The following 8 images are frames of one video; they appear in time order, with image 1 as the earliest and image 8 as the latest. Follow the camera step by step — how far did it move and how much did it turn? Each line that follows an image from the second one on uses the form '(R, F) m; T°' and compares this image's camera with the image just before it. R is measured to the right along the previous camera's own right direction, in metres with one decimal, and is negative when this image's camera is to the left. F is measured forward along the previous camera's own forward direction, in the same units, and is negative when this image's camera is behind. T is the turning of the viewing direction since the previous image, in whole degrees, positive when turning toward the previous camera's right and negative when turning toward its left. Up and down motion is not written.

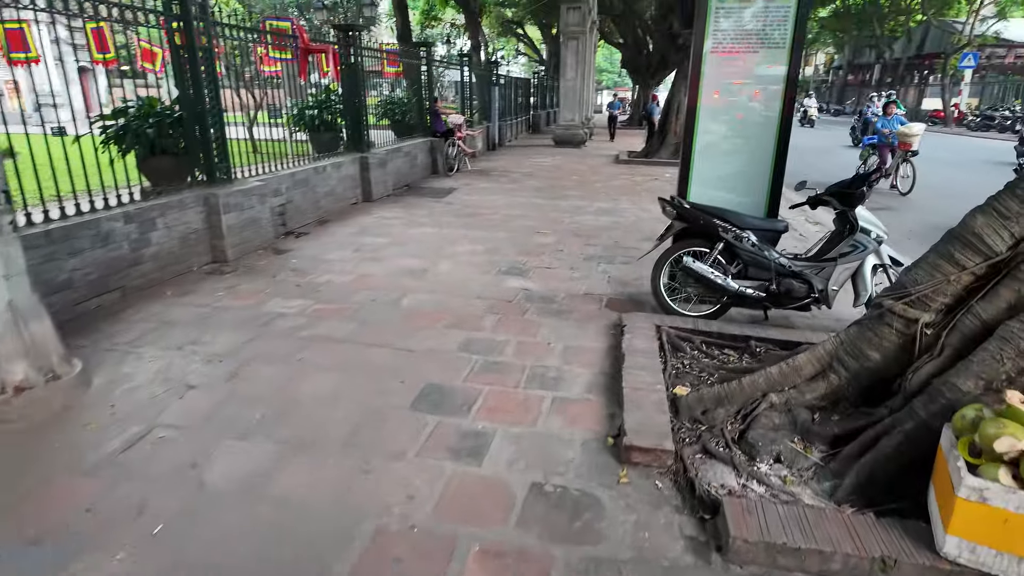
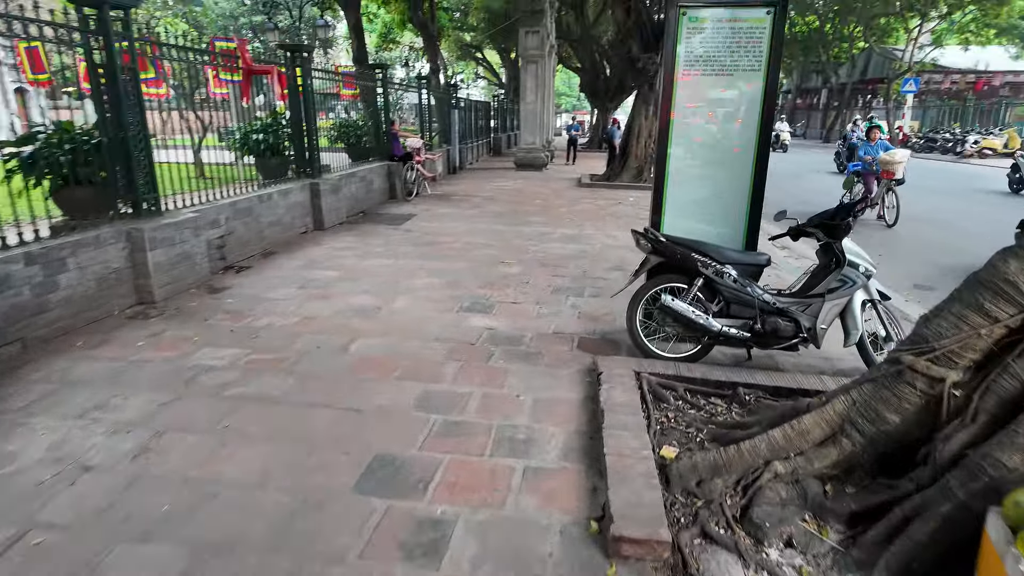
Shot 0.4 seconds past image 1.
(0.0, +0.4) m; +4°
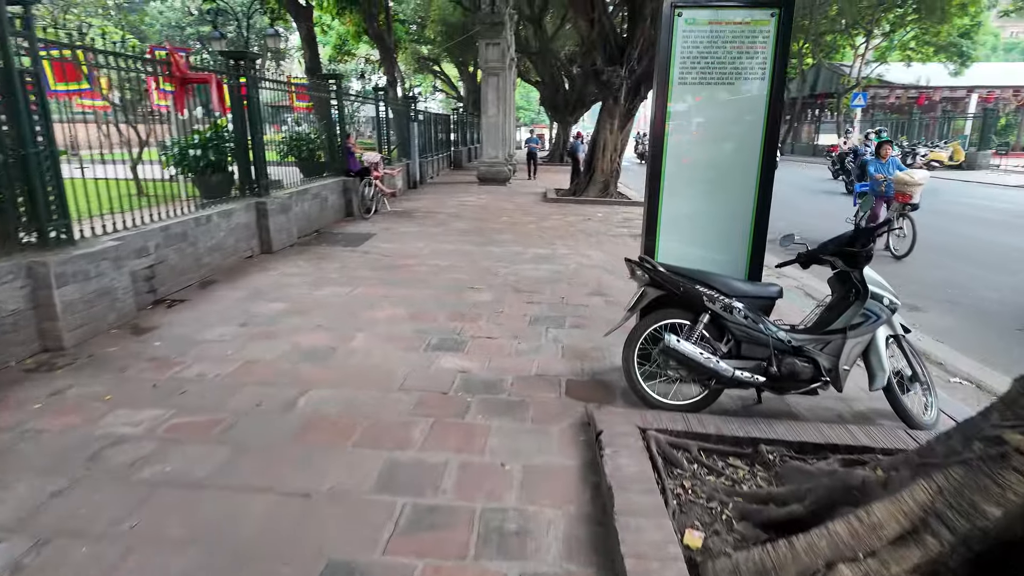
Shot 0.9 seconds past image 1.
(-0.1, +0.5) m; +4°
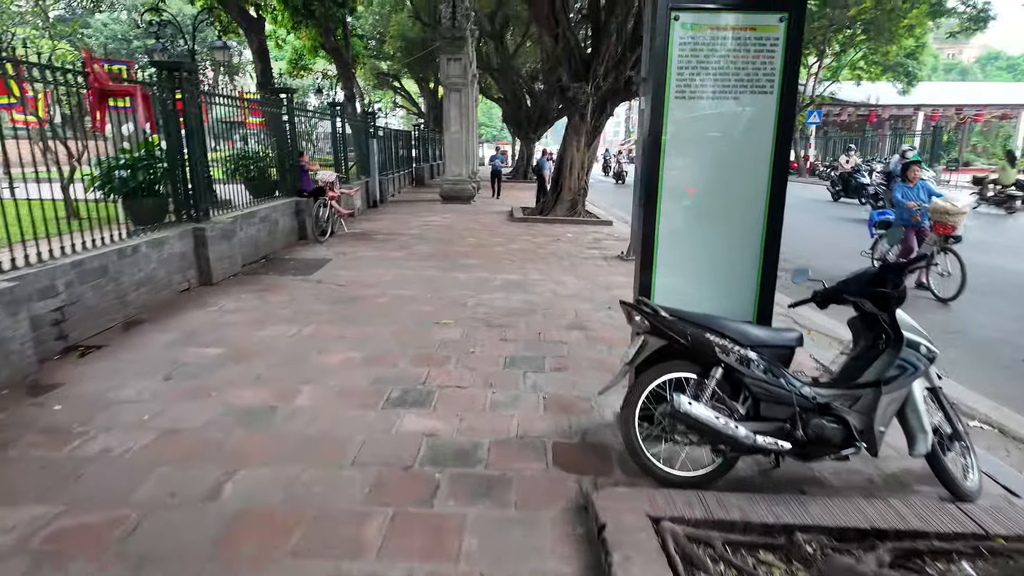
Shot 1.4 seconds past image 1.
(-0.1, +0.5) m; +4°
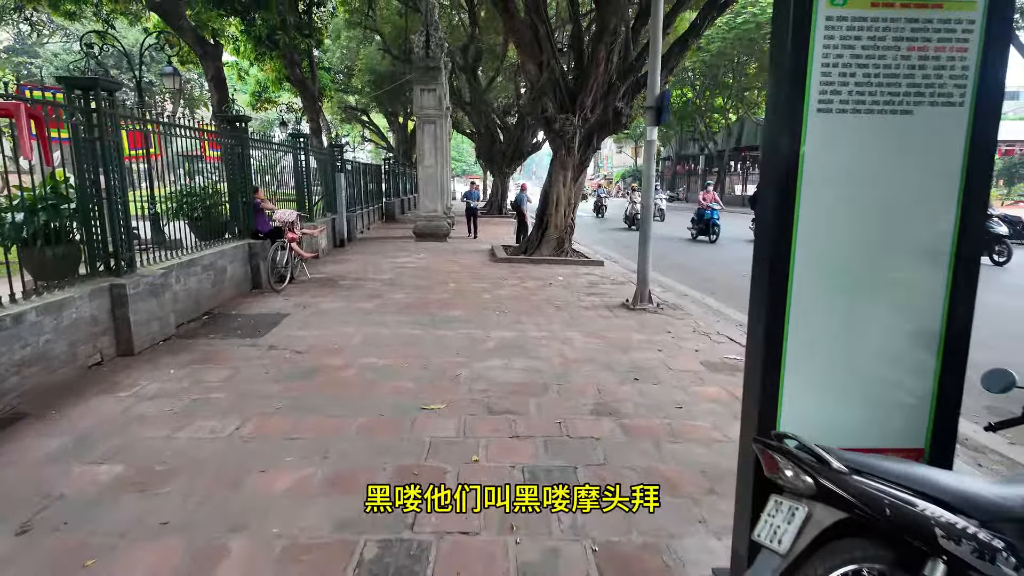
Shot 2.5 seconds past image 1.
(-0.3, +1.1) m; +3°
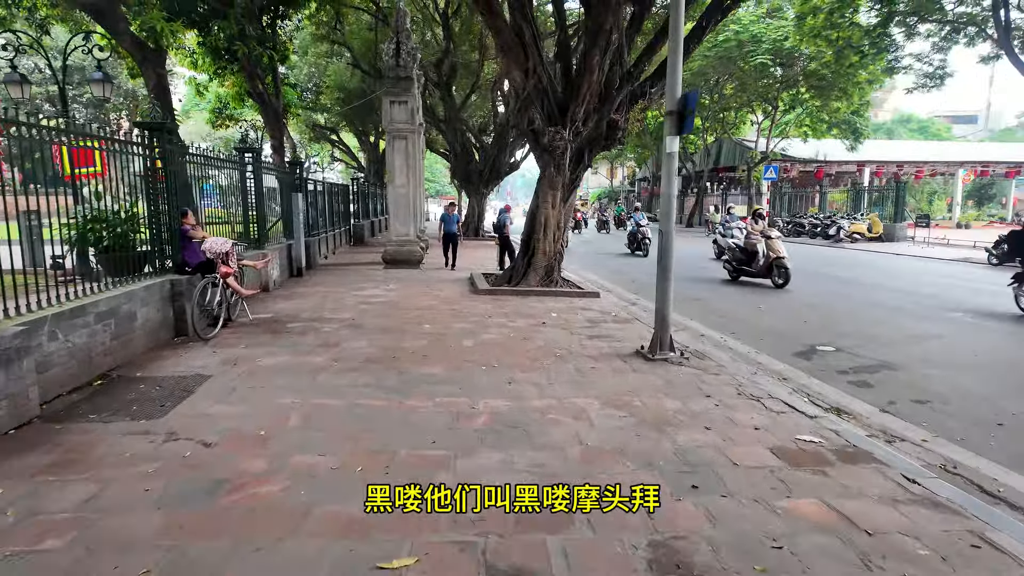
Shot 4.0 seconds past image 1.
(-0.2, +1.4) m; +3°
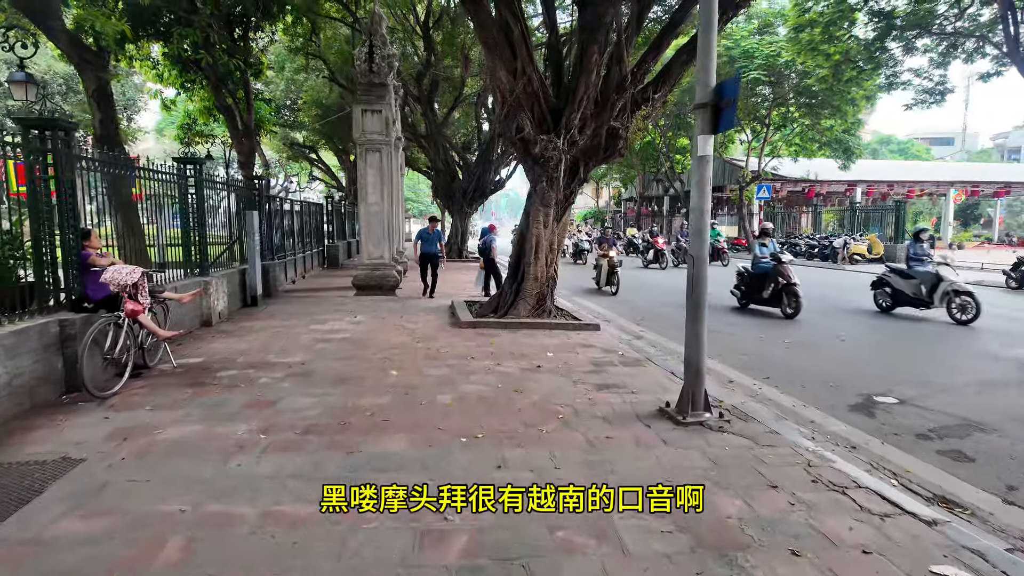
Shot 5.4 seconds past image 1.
(0.0, +1.3) m; +2°
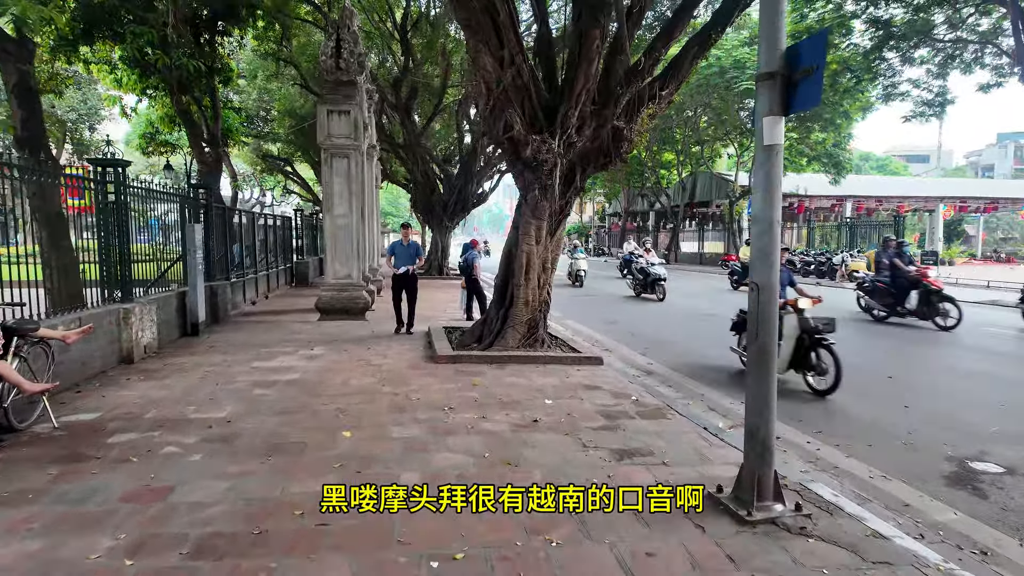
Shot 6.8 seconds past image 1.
(-0.1, +1.3) m; +2°
